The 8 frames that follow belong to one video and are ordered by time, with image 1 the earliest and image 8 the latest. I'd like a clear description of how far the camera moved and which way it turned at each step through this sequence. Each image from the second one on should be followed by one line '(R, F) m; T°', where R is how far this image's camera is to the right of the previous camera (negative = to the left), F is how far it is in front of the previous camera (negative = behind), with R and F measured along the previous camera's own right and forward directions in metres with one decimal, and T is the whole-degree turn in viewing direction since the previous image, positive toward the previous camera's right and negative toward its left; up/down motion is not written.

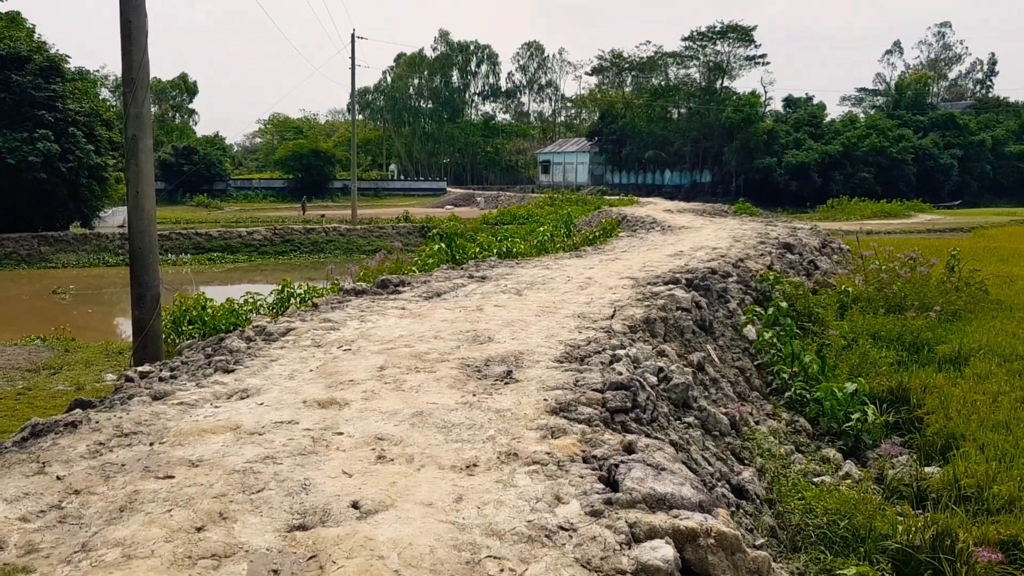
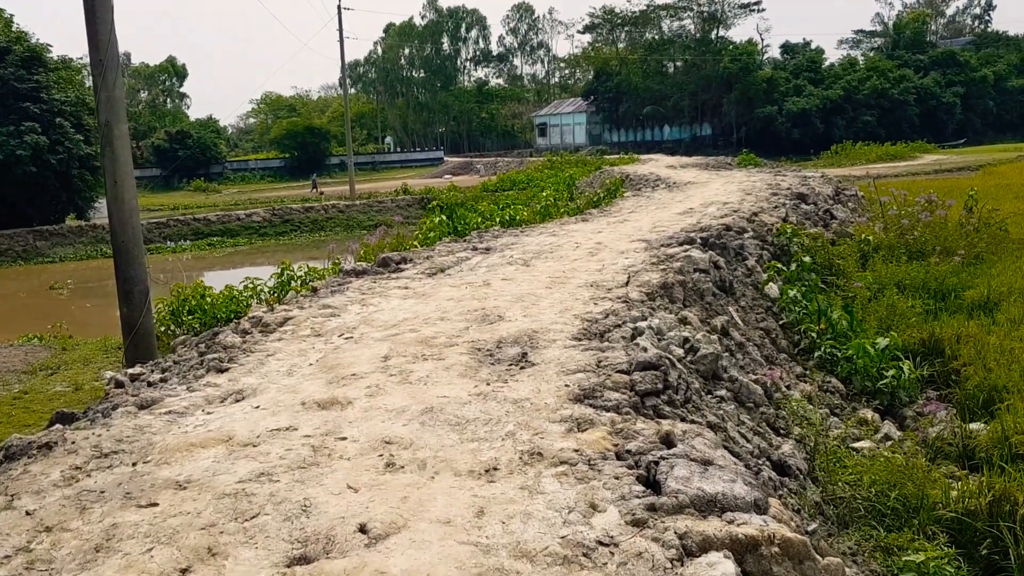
(0.0, +0.4) m; 0°
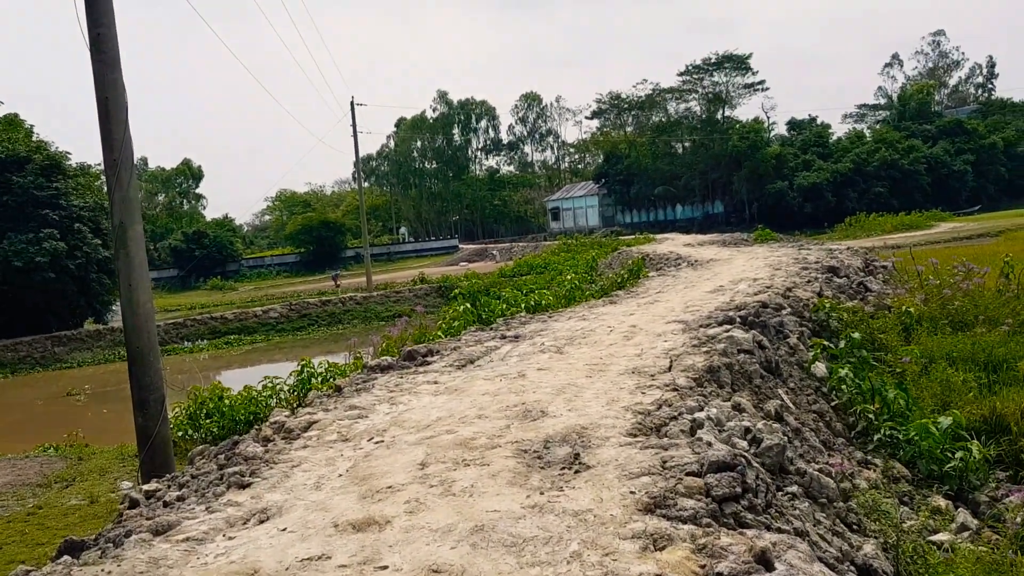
(-0.1, +0.3) m; -1°
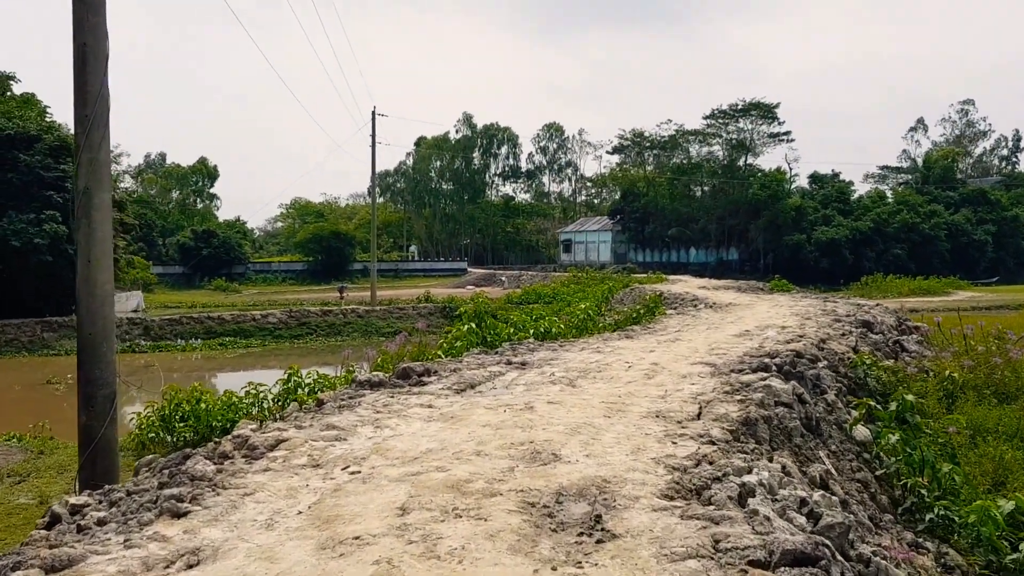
(-0.1, +0.7) m; 0°
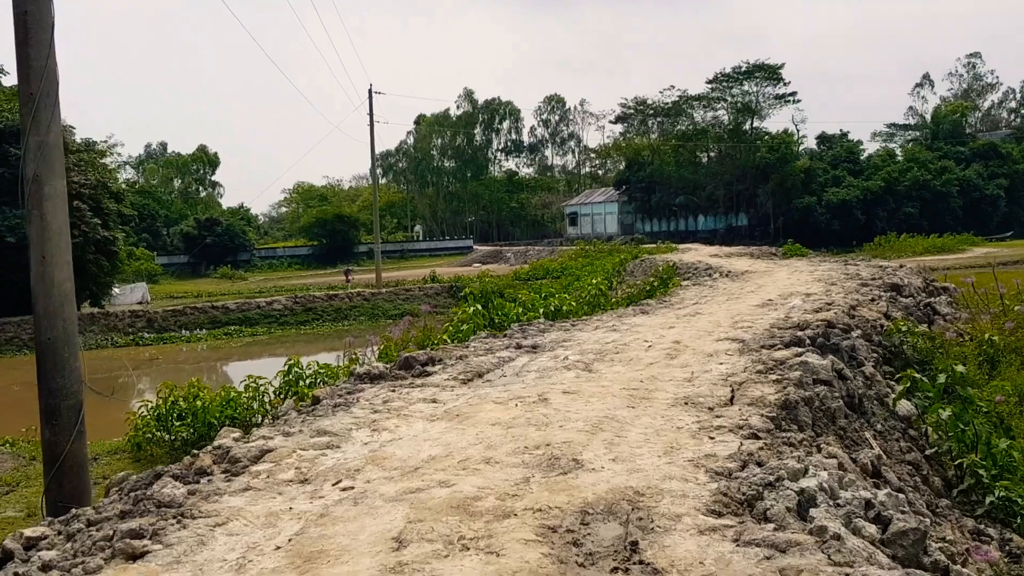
(0.0, +0.5) m; -1°
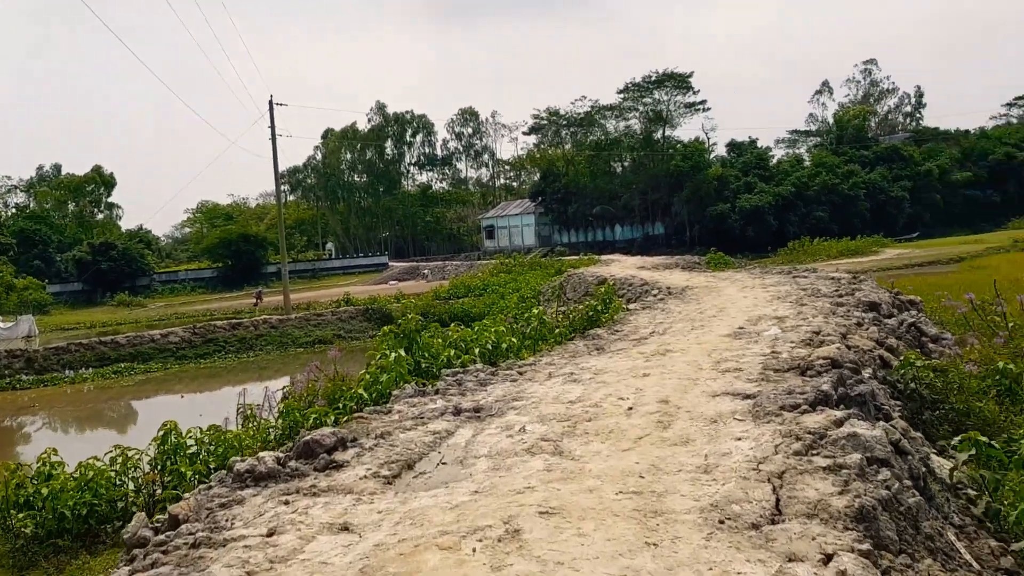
(-0.1, +1.5) m; +5°
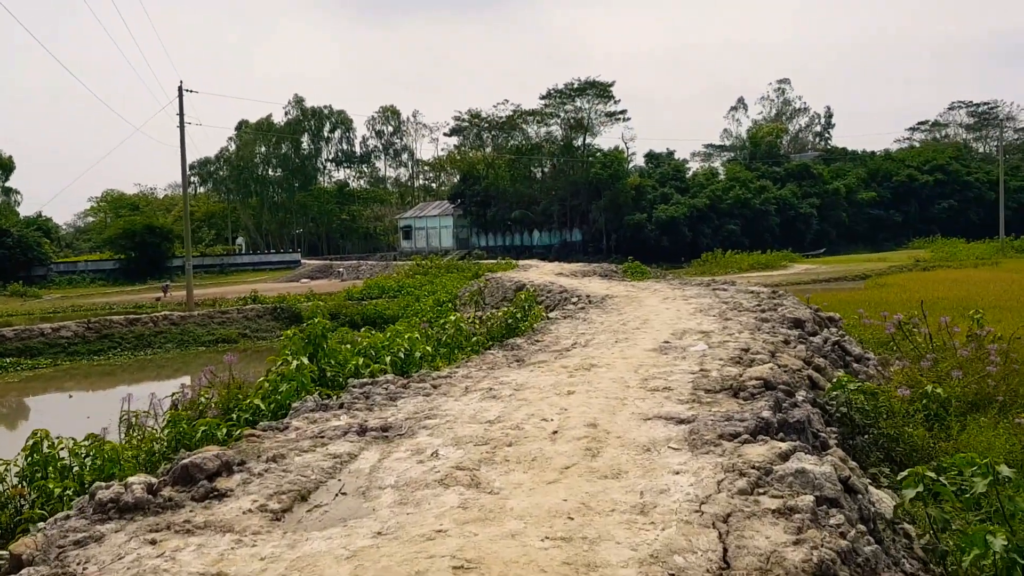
(0.0, +0.5) m; +5°
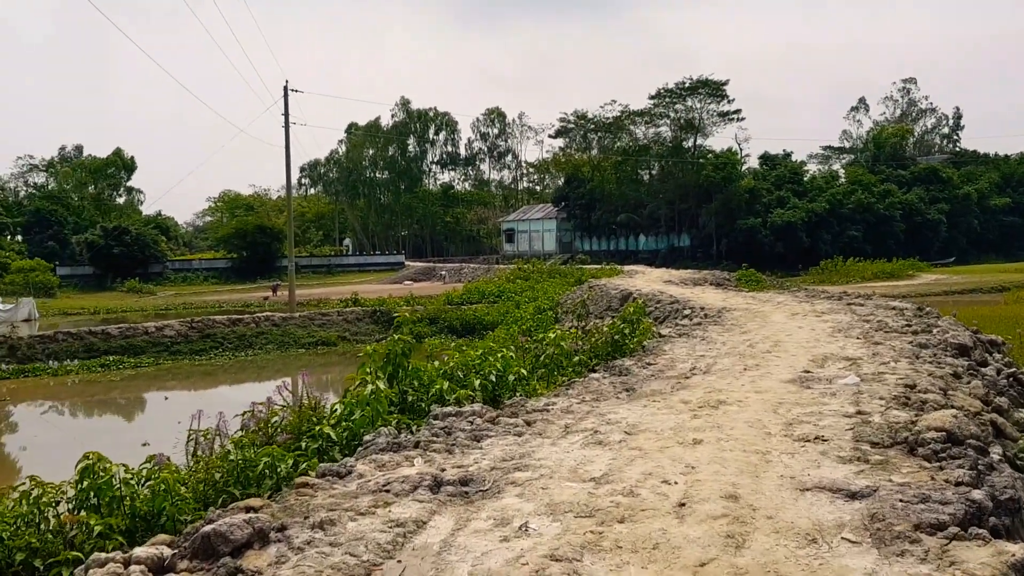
(-0.1, +1.0) m; -7°
